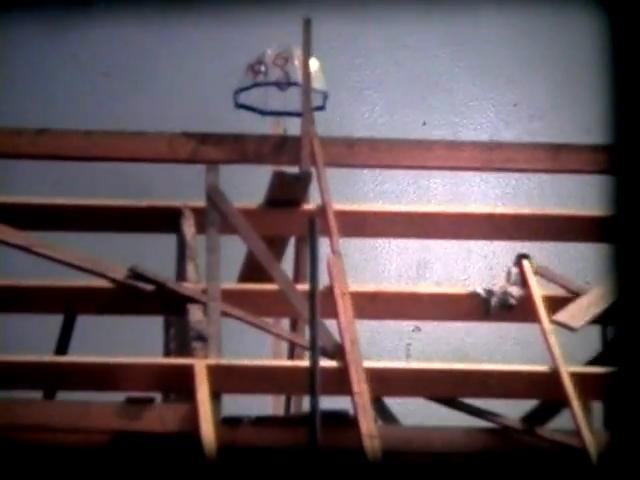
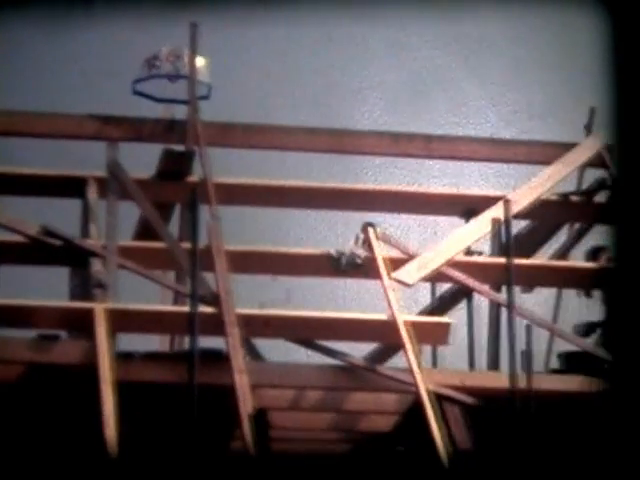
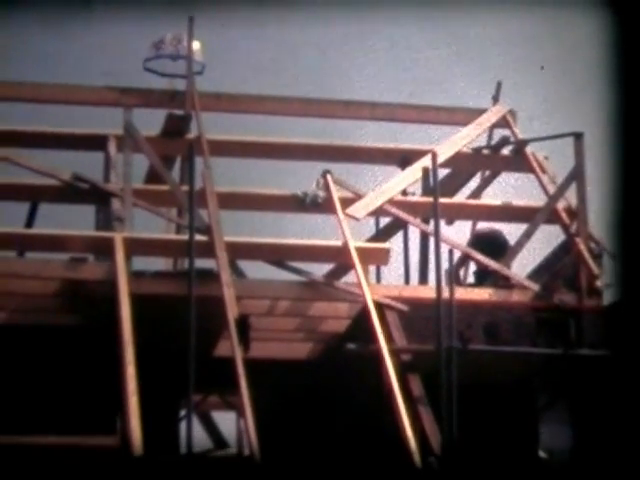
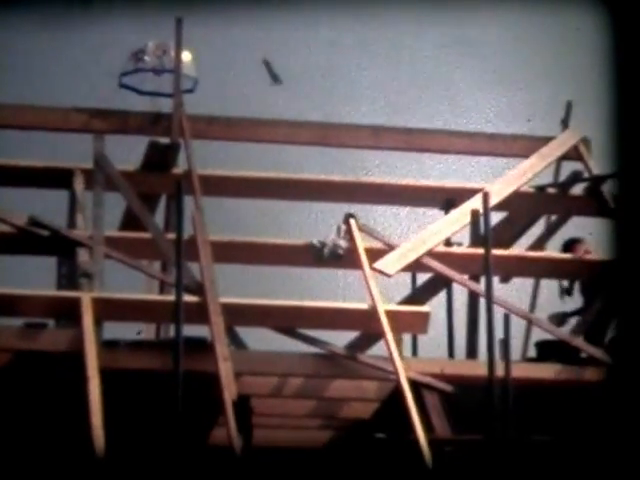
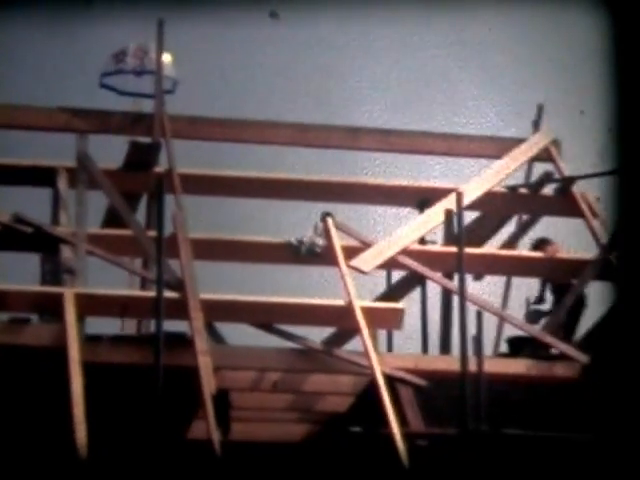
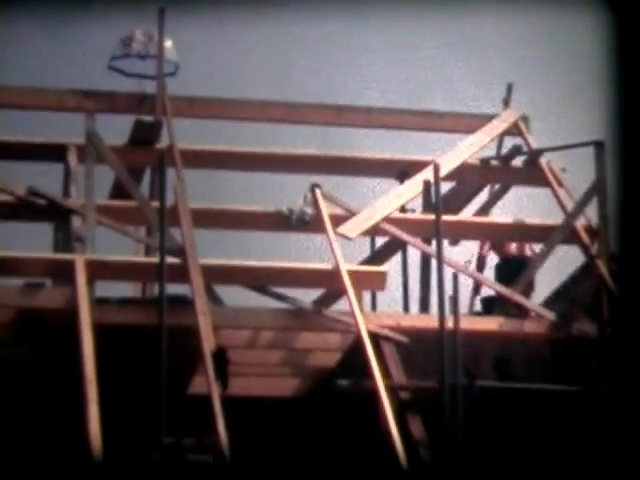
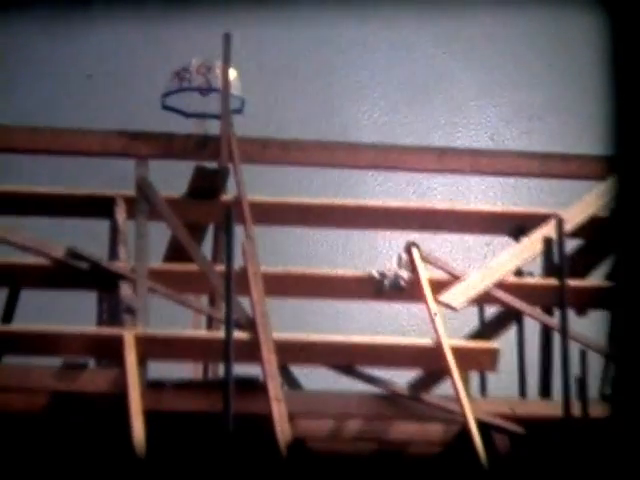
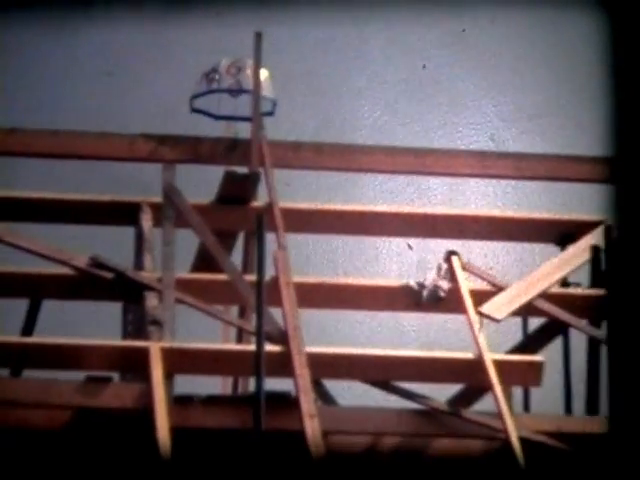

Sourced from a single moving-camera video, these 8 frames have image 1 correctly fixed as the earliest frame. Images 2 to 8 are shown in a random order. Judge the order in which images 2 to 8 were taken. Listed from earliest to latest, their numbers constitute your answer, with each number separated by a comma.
8, 7, 2, 4, 5, 6, 3
